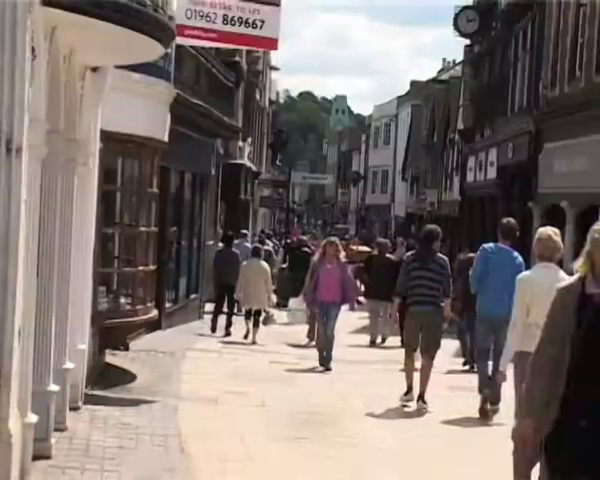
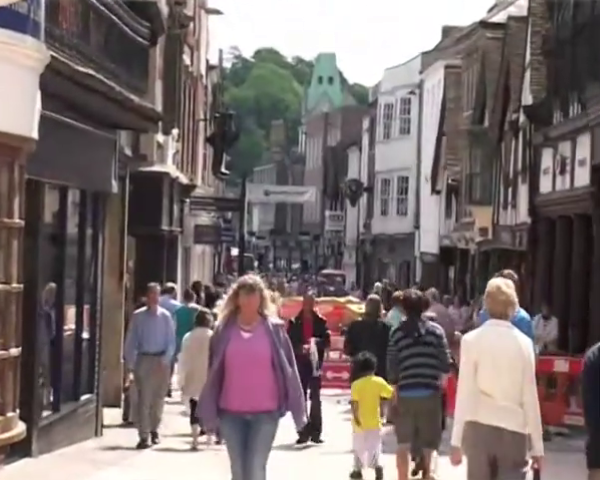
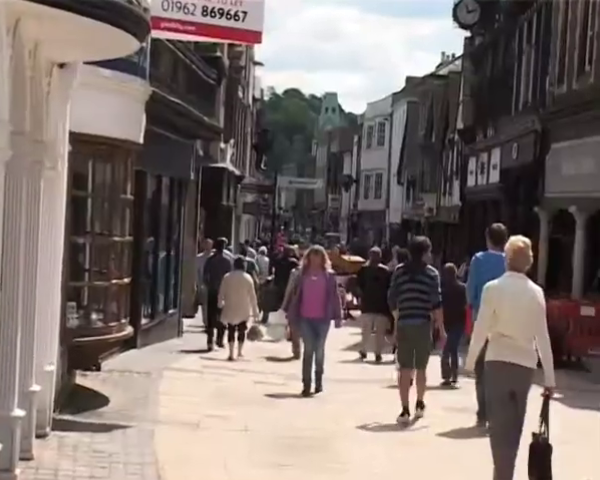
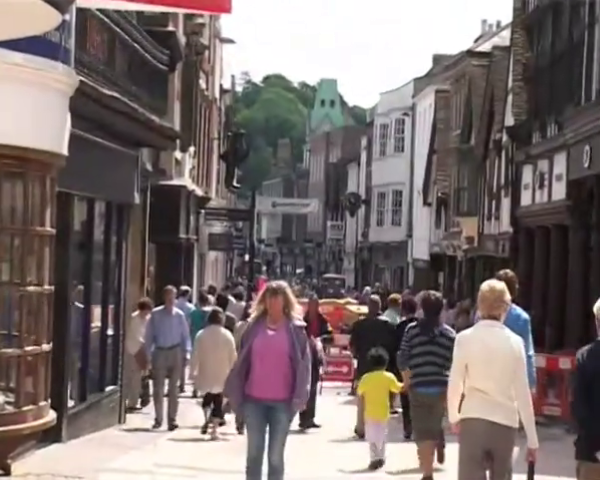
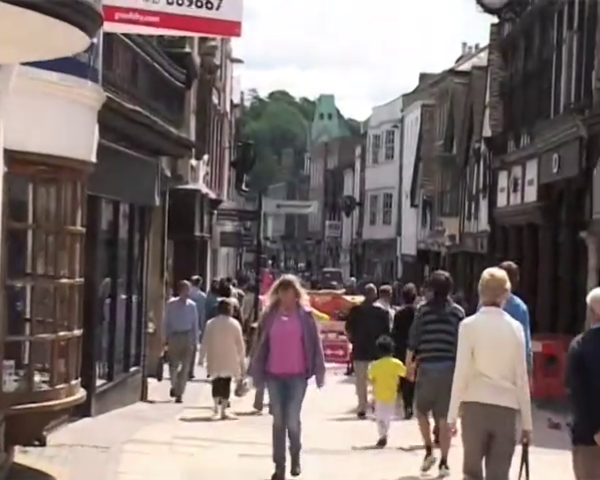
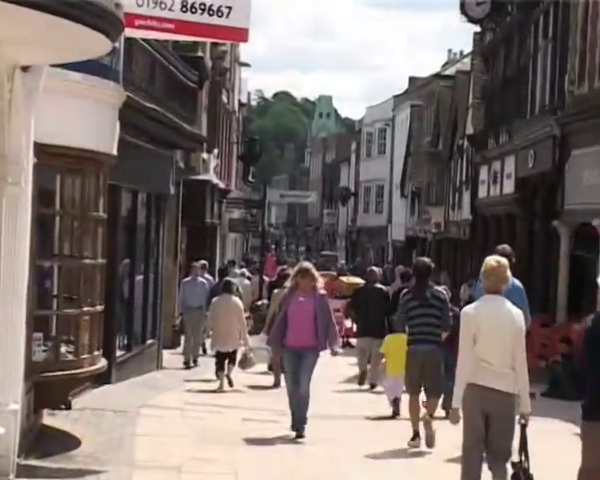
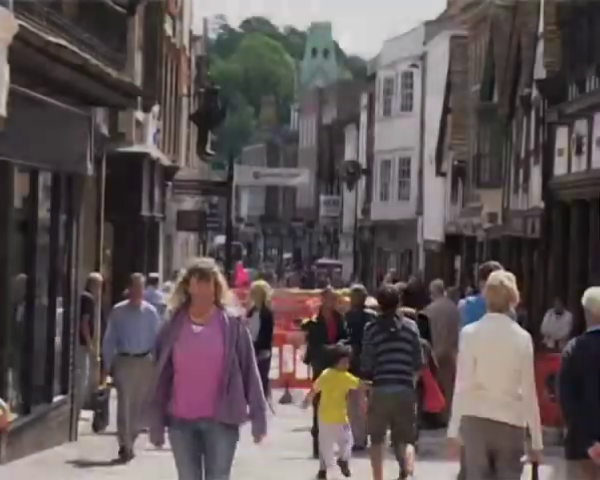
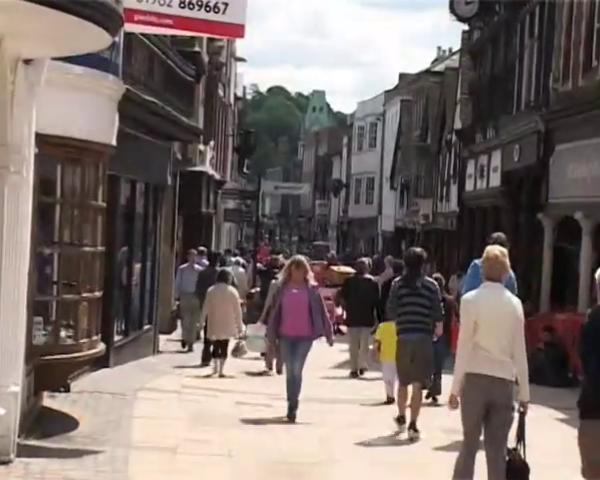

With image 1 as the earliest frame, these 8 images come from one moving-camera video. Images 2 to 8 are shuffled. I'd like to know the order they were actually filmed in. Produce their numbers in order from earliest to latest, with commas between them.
3, 8, 6, 5, 4, 2, 7
